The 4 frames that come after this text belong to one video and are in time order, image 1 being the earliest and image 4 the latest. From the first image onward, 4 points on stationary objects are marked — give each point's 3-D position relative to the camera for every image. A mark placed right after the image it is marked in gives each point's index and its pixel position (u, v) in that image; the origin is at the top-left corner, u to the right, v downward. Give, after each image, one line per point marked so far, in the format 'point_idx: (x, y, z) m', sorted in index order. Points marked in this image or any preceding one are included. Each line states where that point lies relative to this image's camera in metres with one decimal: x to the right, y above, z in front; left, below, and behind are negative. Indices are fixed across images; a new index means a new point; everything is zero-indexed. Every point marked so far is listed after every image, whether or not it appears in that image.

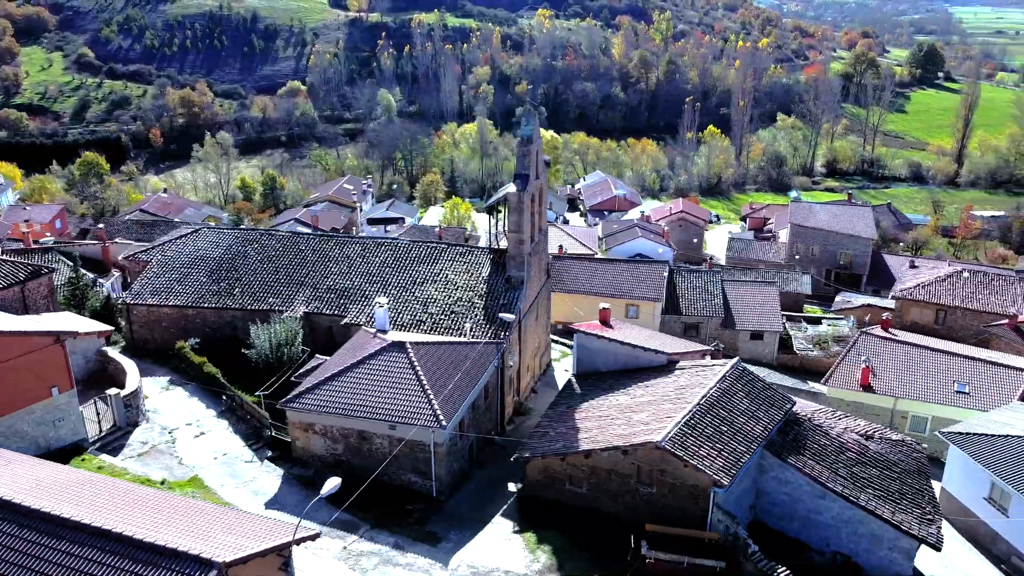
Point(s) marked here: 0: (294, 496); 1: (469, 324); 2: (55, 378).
0: (-3.4, -3.3, +12.9) m
1: (-0.8, -0.7, +16.7) m
2: (-7.1, -1.4, +12.7) m
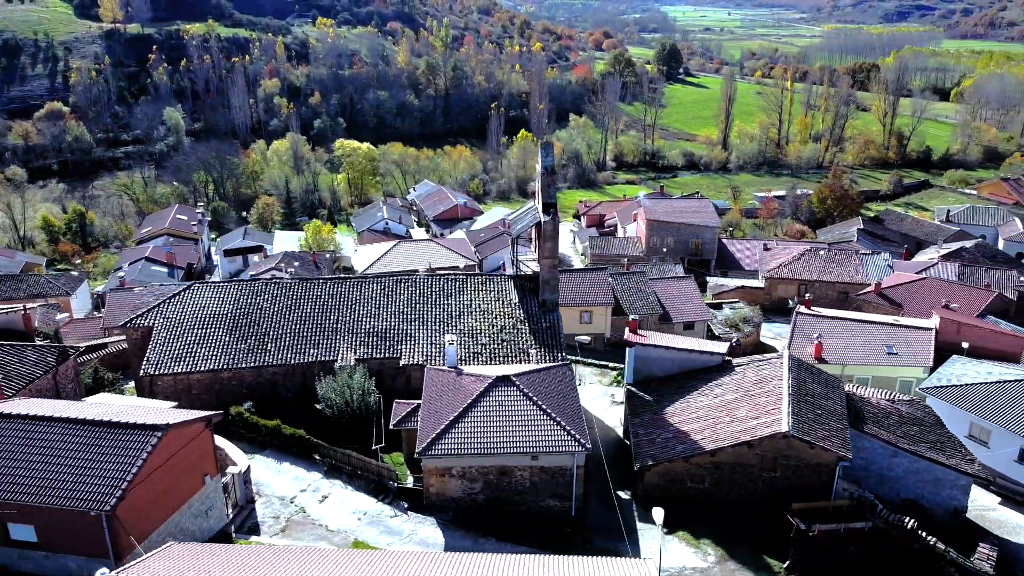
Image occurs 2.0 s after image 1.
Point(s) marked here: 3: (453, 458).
0: (-0.8, -4.1, +13.2) m
1: (+0.3, -1.3, +17.5) m
2: (-4.5, -2.6, +11.9) m
3: (-1.0, -2.9, +13.8) m
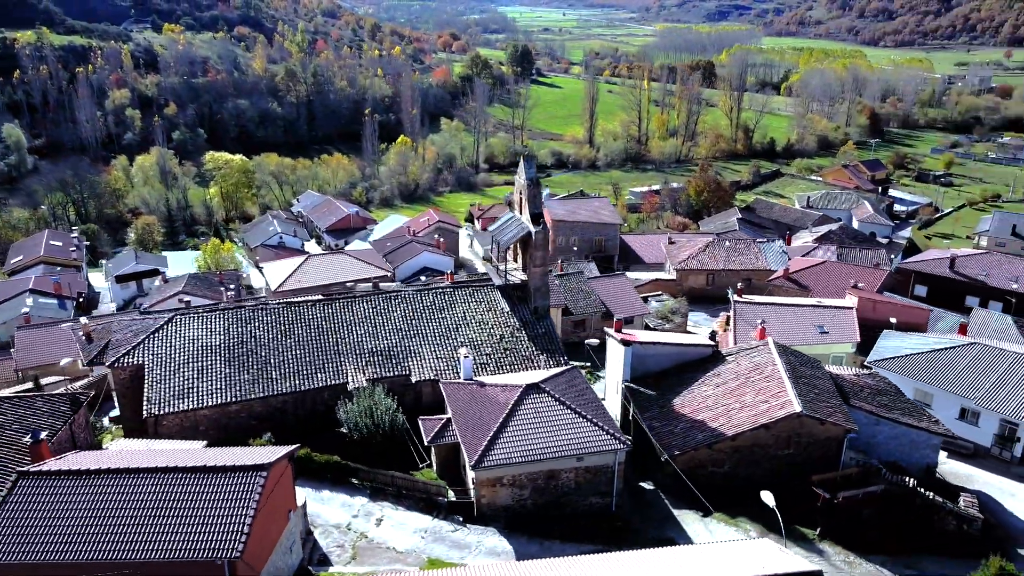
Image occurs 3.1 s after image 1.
0: (+0.2, -4.3, +13.6) m
1: (+0.4, -1.5, +18.1) m
2: (-3.2, -3.1, +11.7) m
3: (-0.1, -3.1, +14.2) m
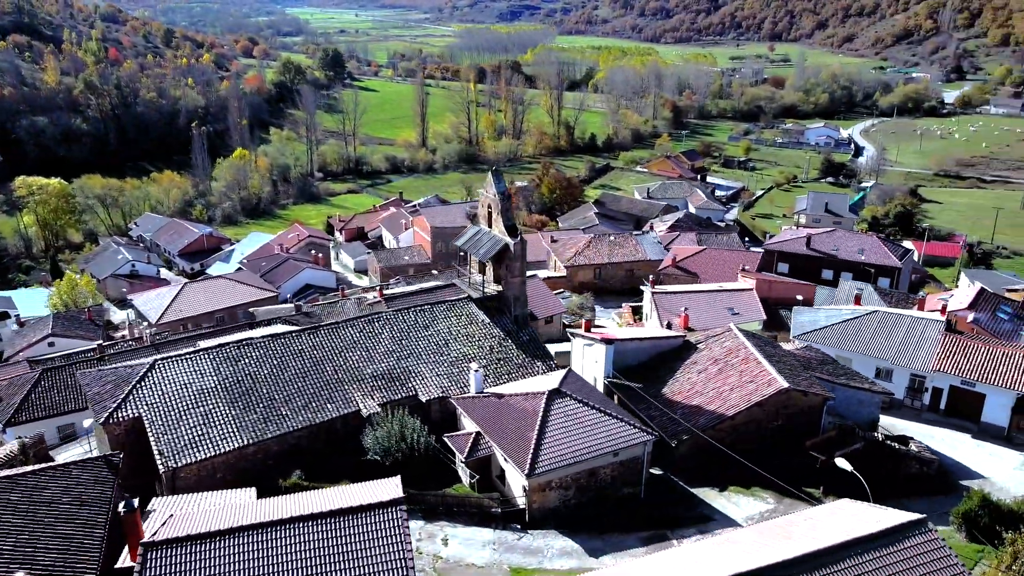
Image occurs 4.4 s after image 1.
0: (+1.3, -4.5, +14.5) m
1: (+0.2, -1.7, +18.8) m
2: (-1.7, -3.6, +11.8) m
3: (+0.8, -3.3, +14.9) m
